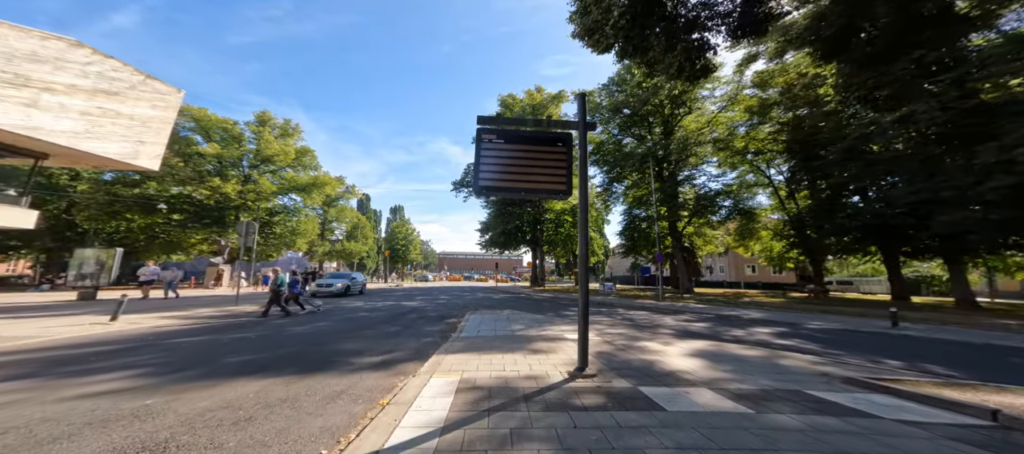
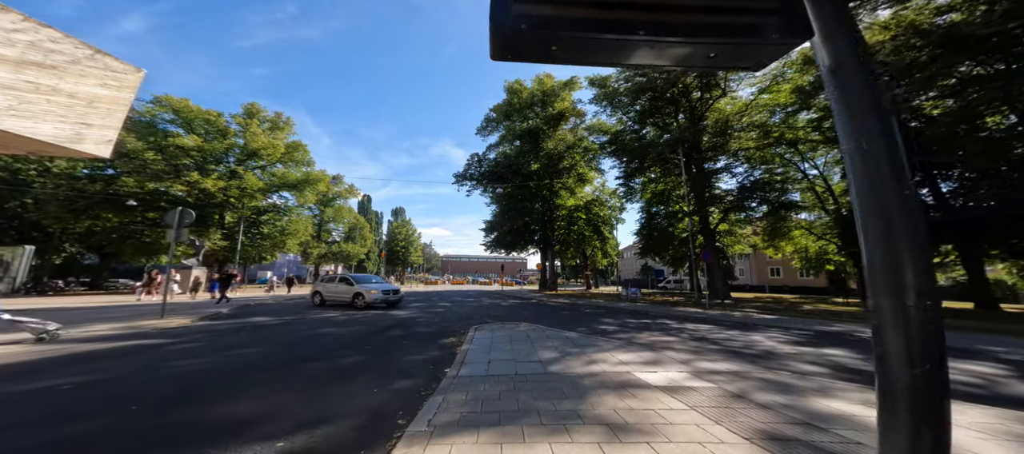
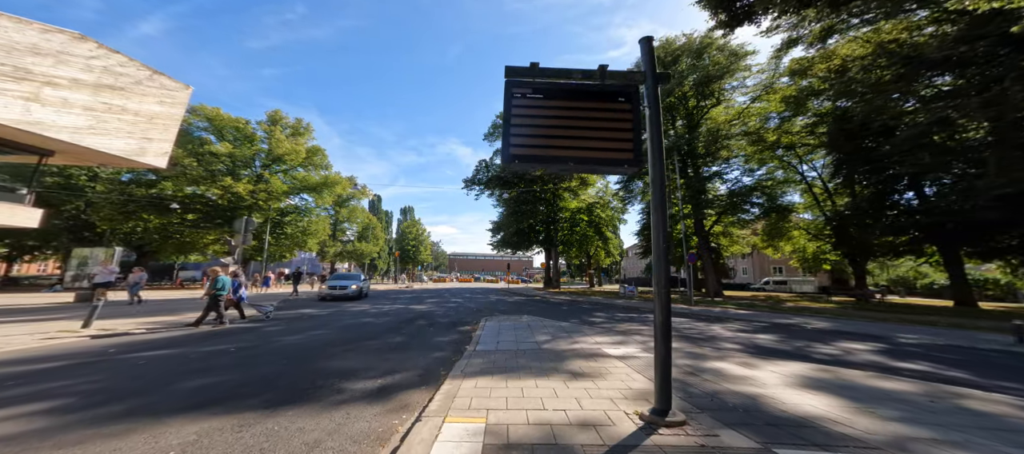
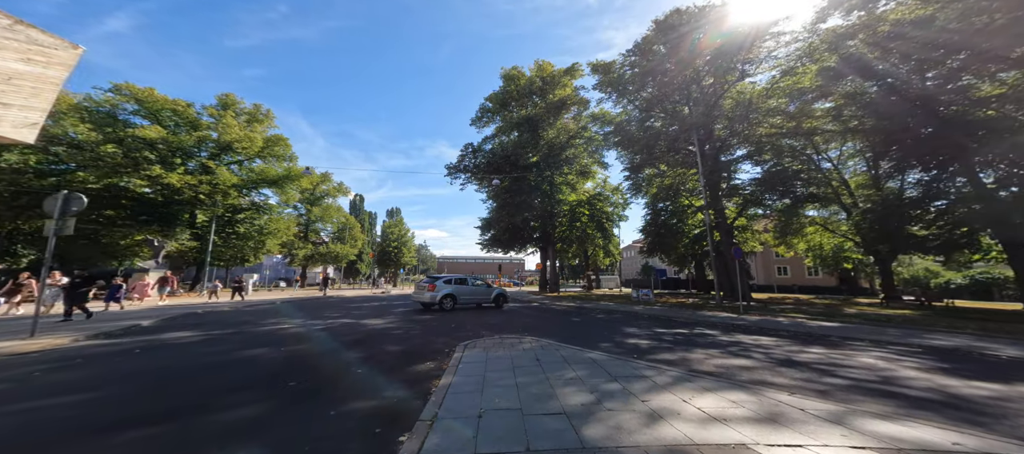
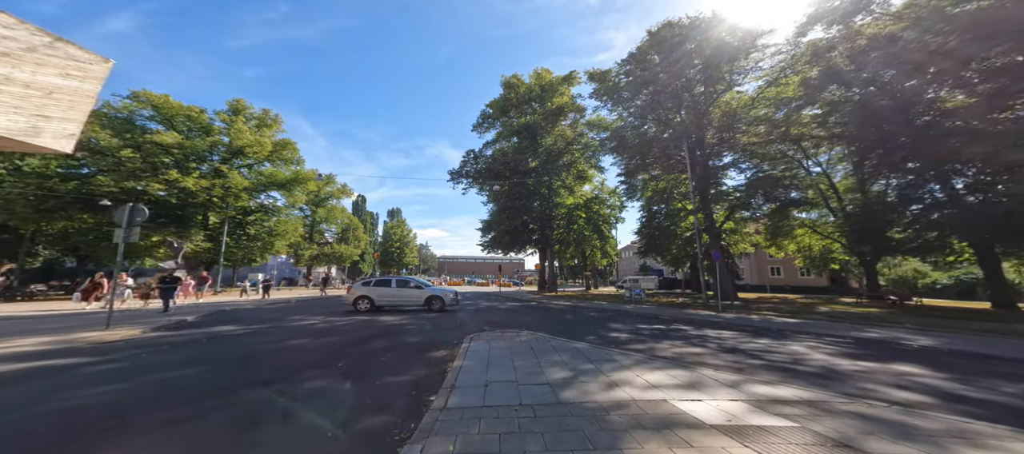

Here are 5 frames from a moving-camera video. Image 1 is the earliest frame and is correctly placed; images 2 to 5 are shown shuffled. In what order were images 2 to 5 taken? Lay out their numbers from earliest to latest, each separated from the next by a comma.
3, 2, 5, 4
